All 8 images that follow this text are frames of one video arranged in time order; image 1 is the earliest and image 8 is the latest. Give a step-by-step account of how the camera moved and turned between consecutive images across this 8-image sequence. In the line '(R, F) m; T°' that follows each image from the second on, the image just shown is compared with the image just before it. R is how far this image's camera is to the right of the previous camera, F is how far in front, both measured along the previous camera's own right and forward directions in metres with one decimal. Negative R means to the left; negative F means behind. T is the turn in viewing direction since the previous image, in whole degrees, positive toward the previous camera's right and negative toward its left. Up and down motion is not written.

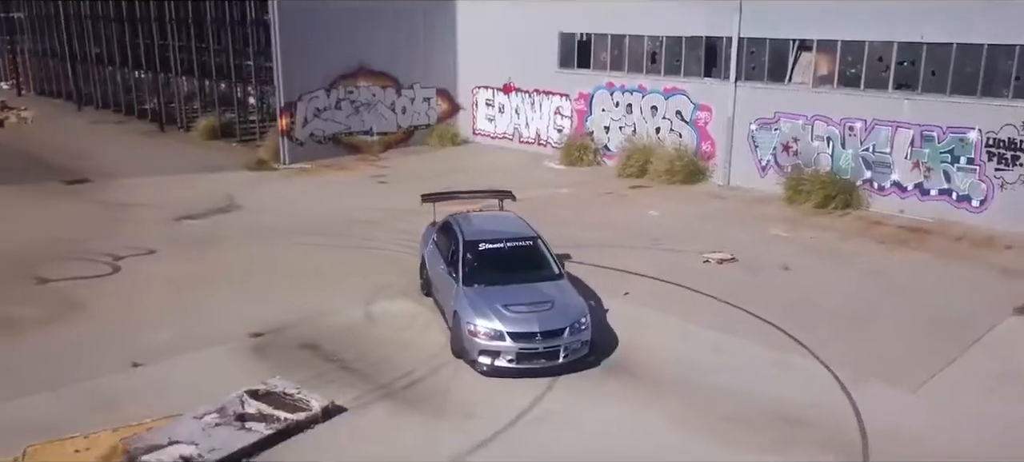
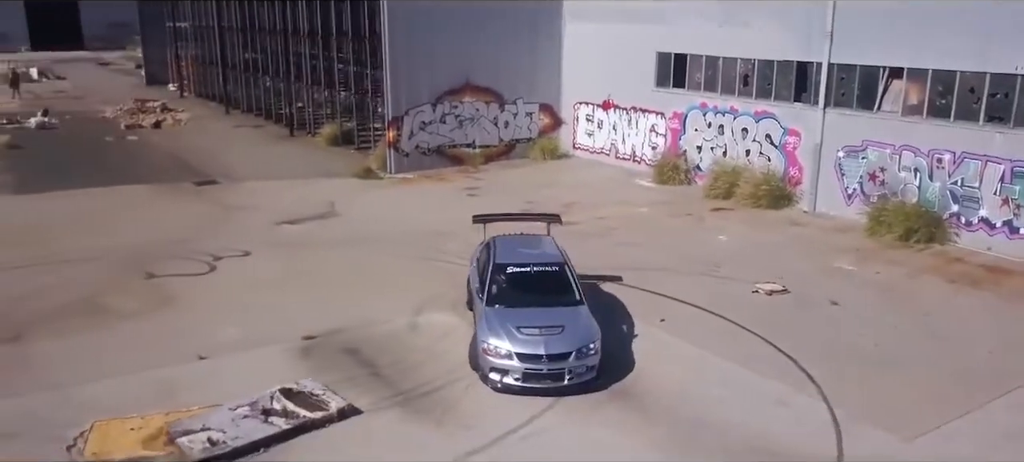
(+1.5, -0.6) m; -10°
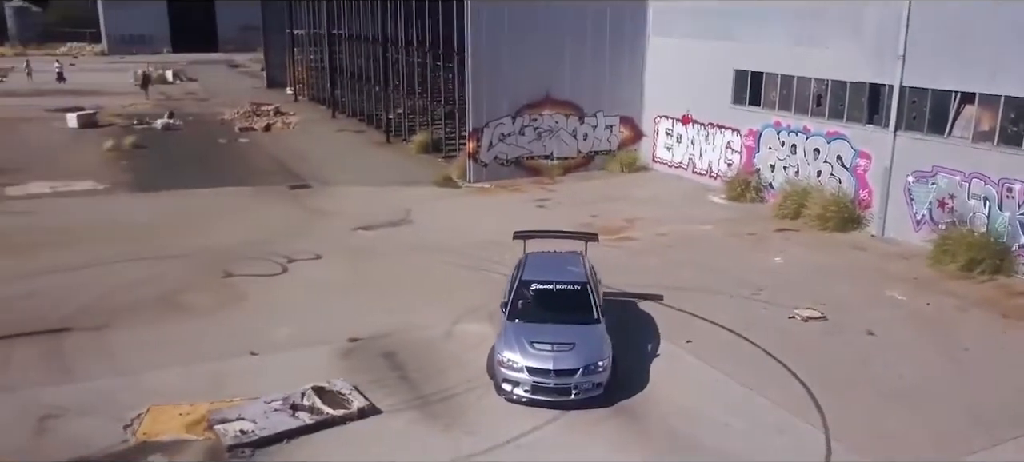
(+1.3, -0.6) m; -8°
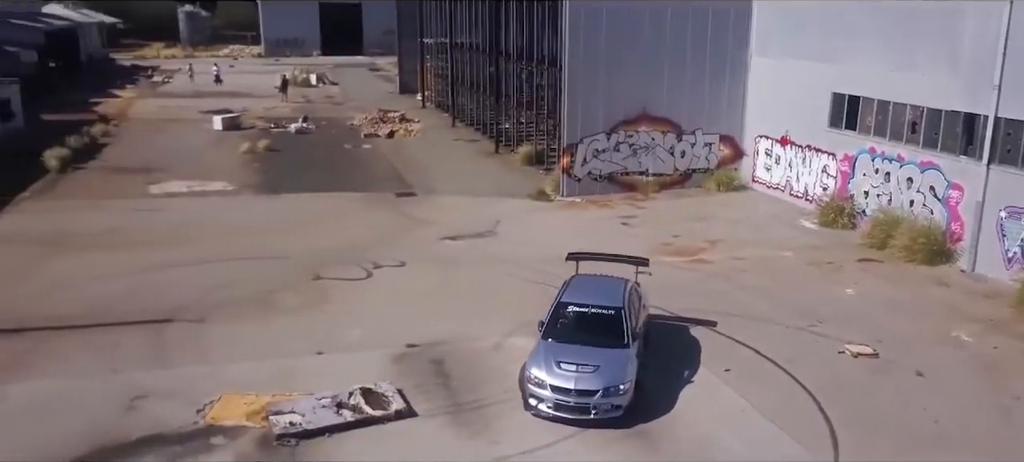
(+1.4, -0.7) m; -9°
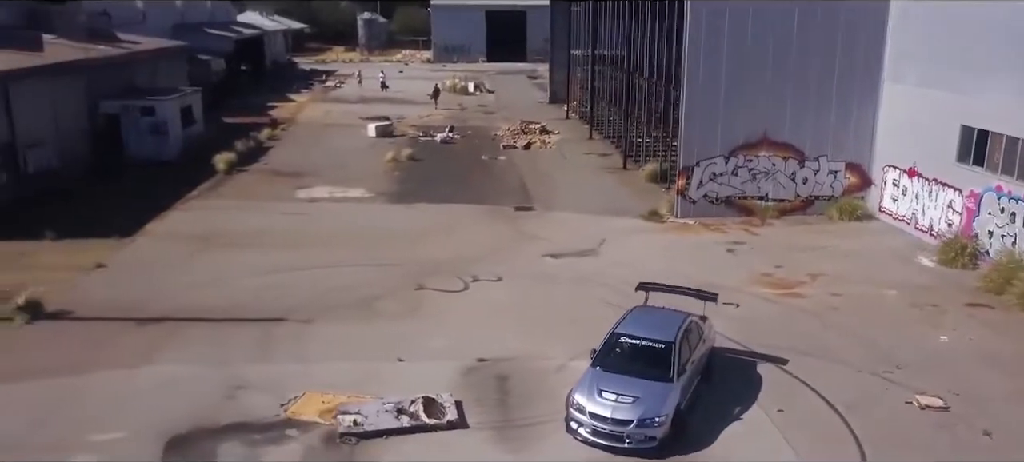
(+1.6, -0.7) m; -11°
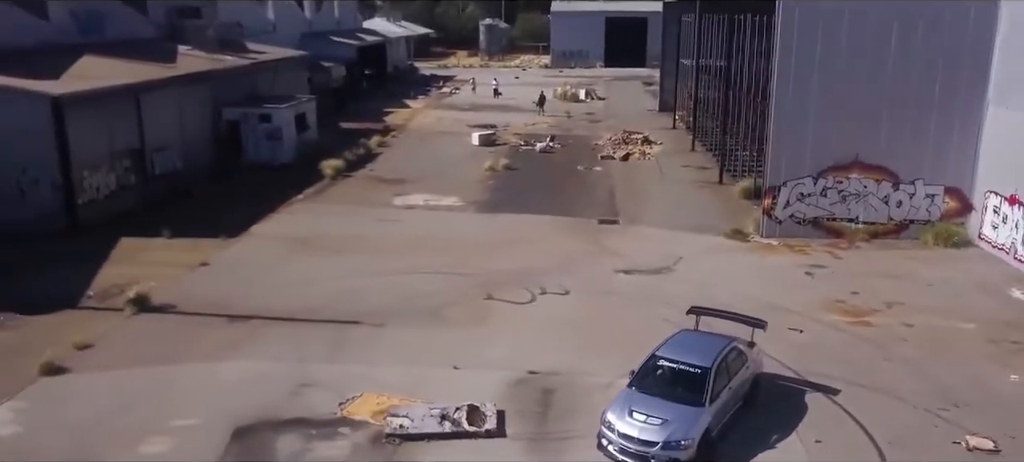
(+1.2, -0.6) m; -8°
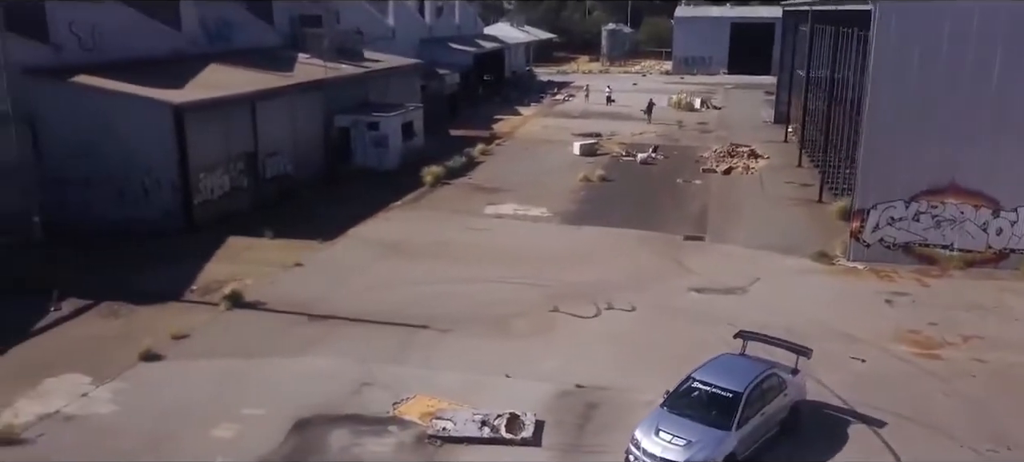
(+1.4, -0.6) m; -8°
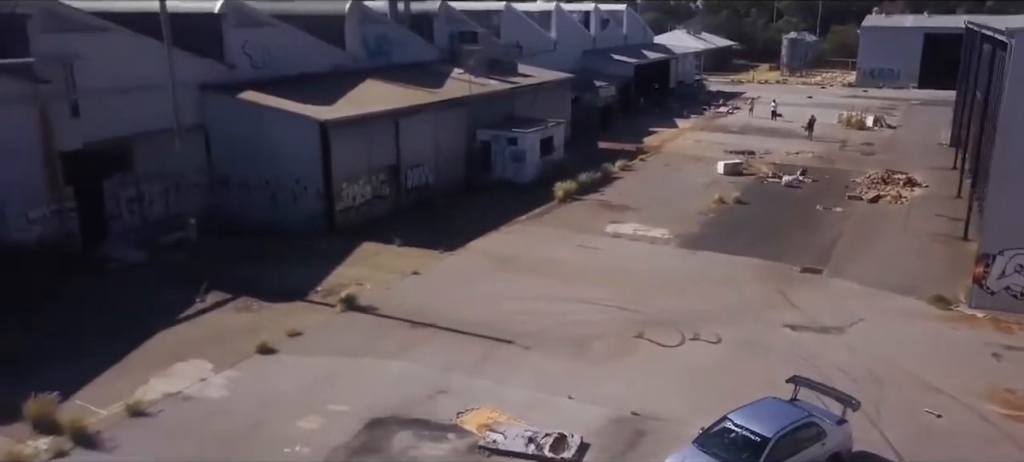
(+2.3, -1.0) m; -12°
